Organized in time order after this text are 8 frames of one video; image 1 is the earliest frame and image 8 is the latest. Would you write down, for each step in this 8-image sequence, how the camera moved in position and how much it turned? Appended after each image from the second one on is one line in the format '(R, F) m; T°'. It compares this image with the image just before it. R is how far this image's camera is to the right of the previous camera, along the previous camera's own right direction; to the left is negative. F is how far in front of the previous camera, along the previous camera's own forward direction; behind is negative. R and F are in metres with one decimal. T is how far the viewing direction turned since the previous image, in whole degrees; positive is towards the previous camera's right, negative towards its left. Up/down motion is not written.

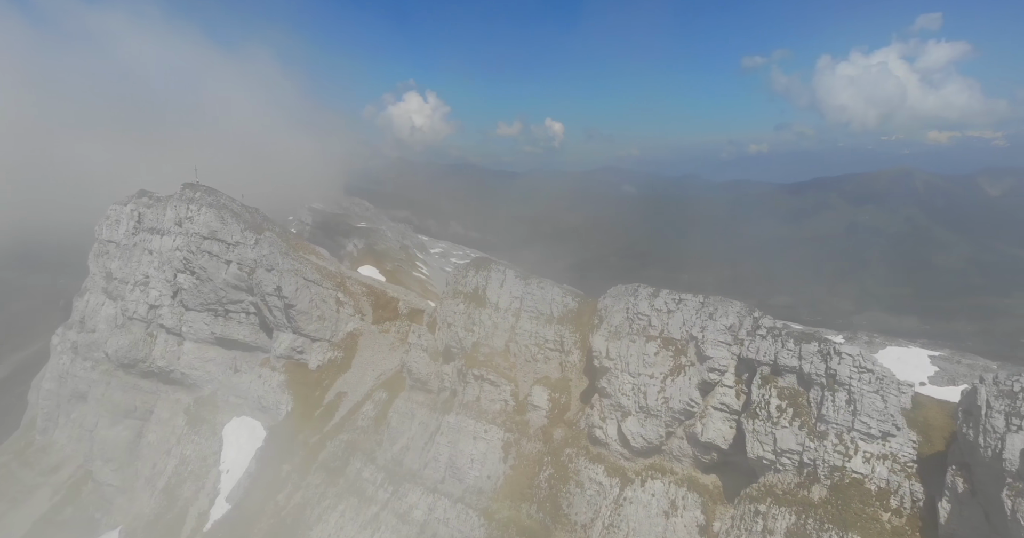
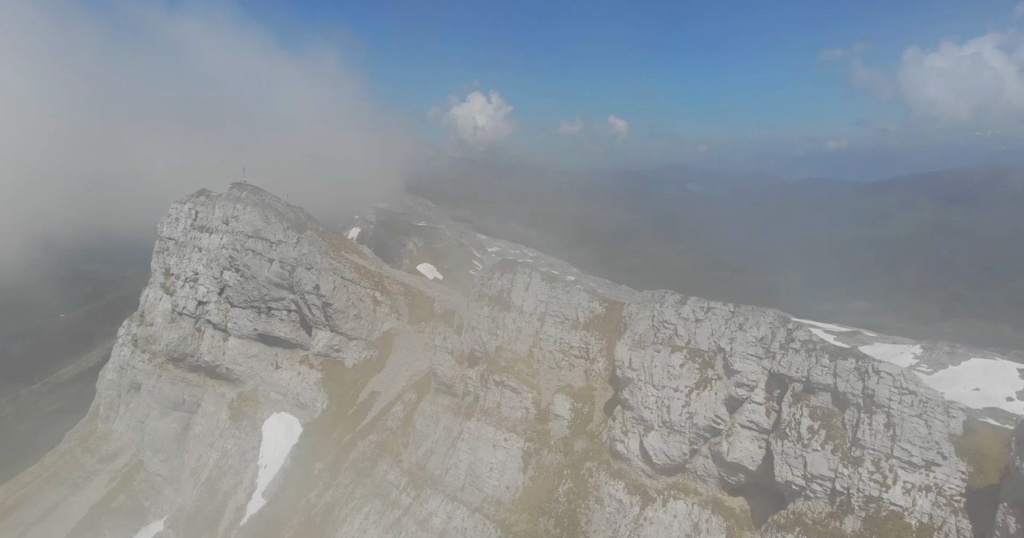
(+3.4, +2.2) m; -6°
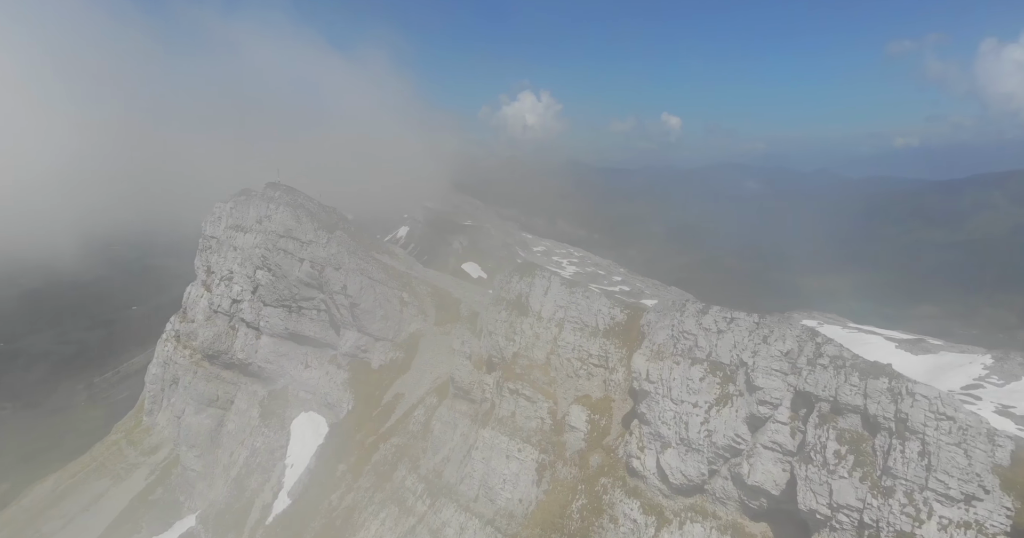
(+2.8, +2.2) m; -5°
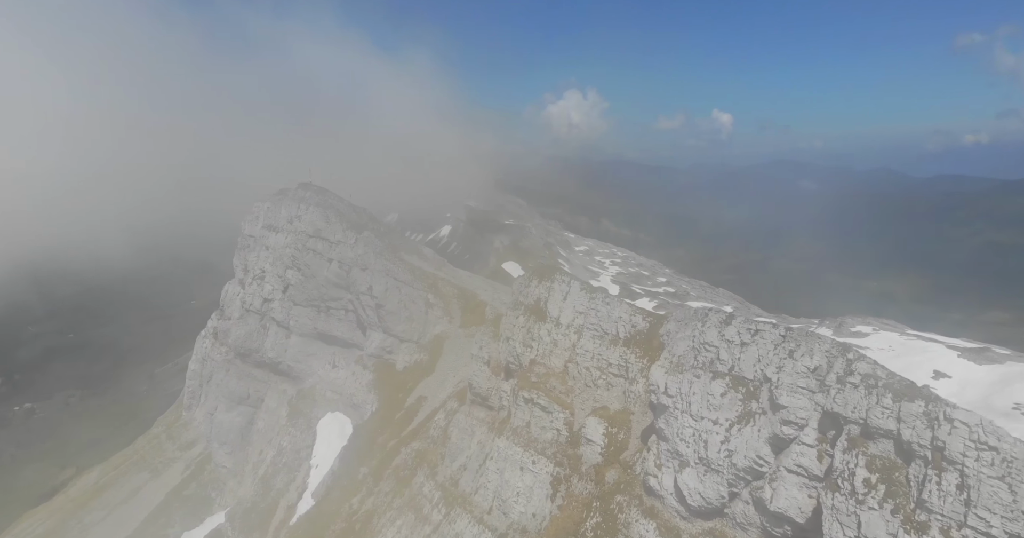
(+2.4, +2.1) m; -4°
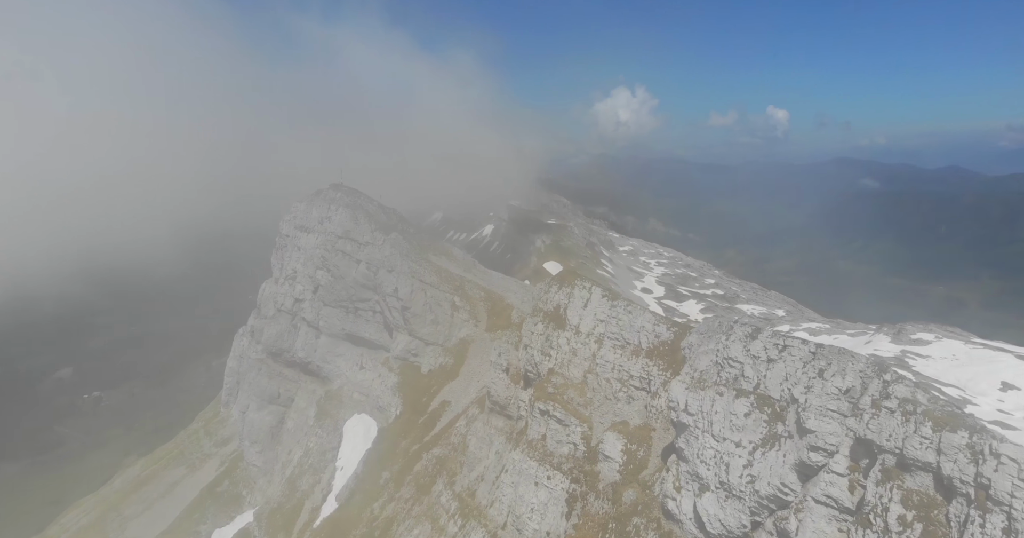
(+2.3, +2.3) m; -4°
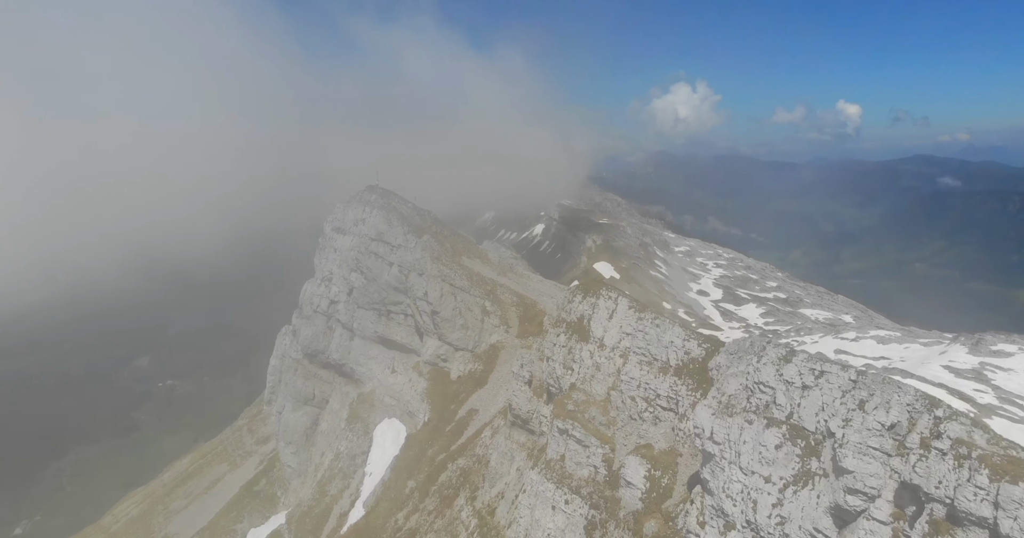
(+2.7, +2.9) m; -5°
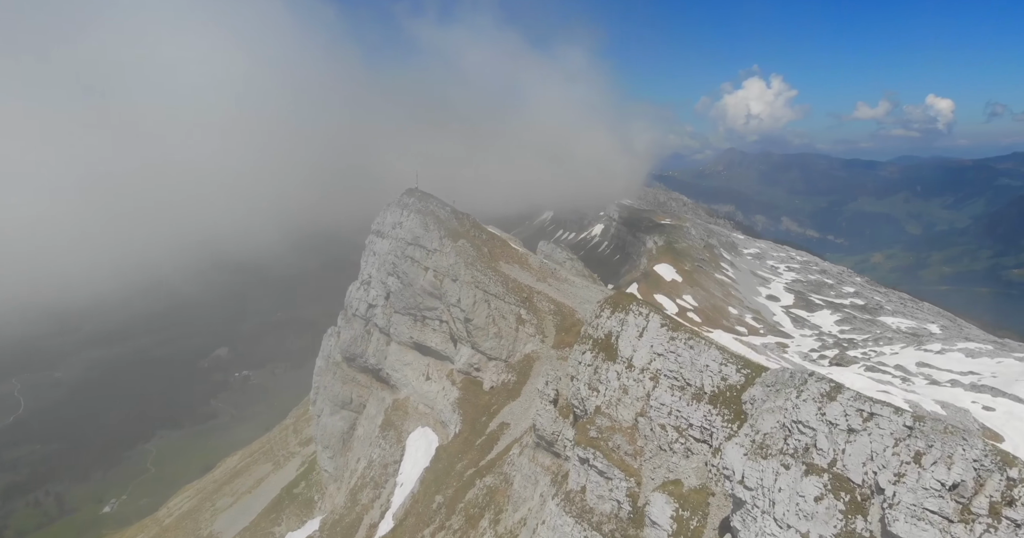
(+3.0, +3.7) m; -6°
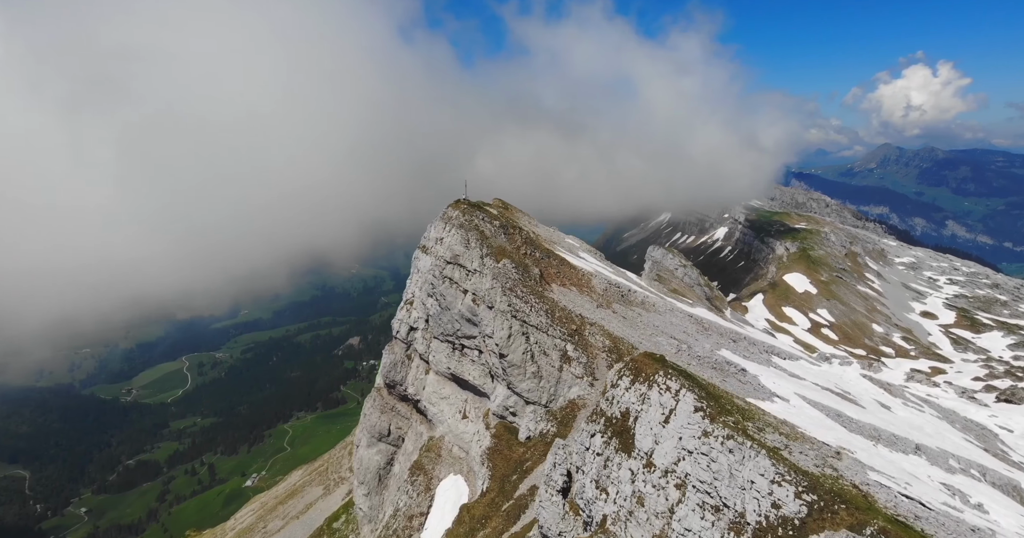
(+7.9, +13.0) m; -12°
